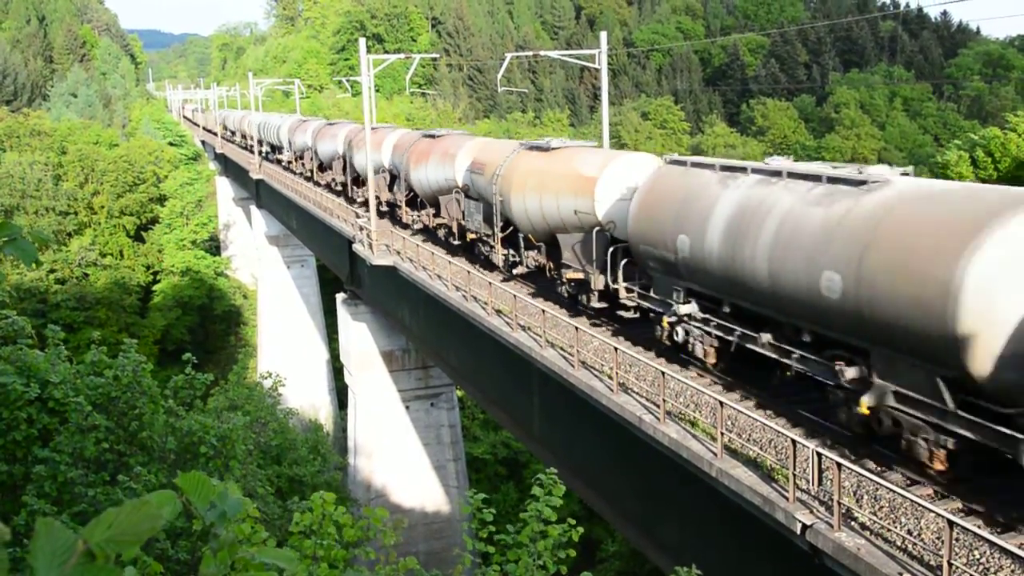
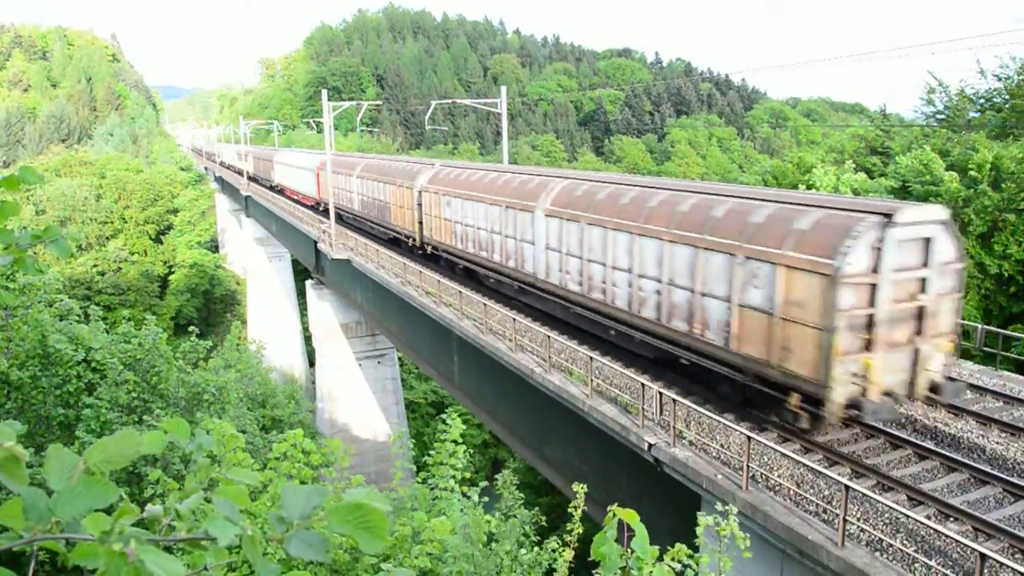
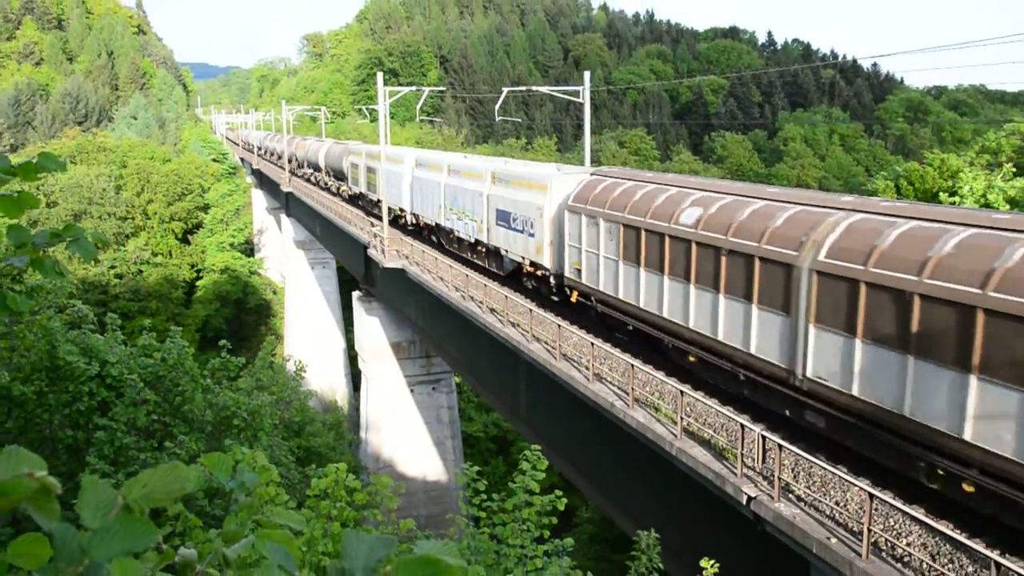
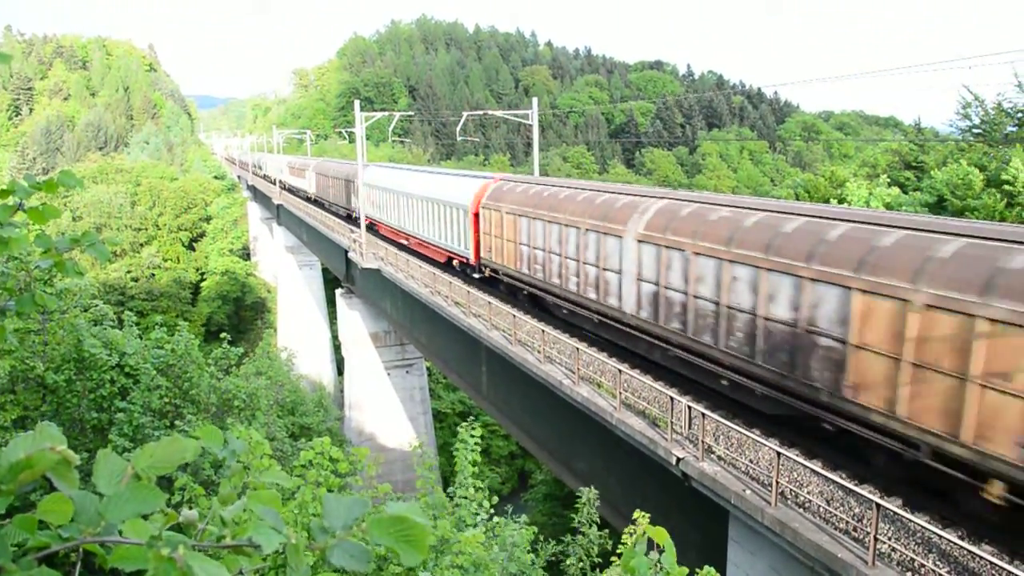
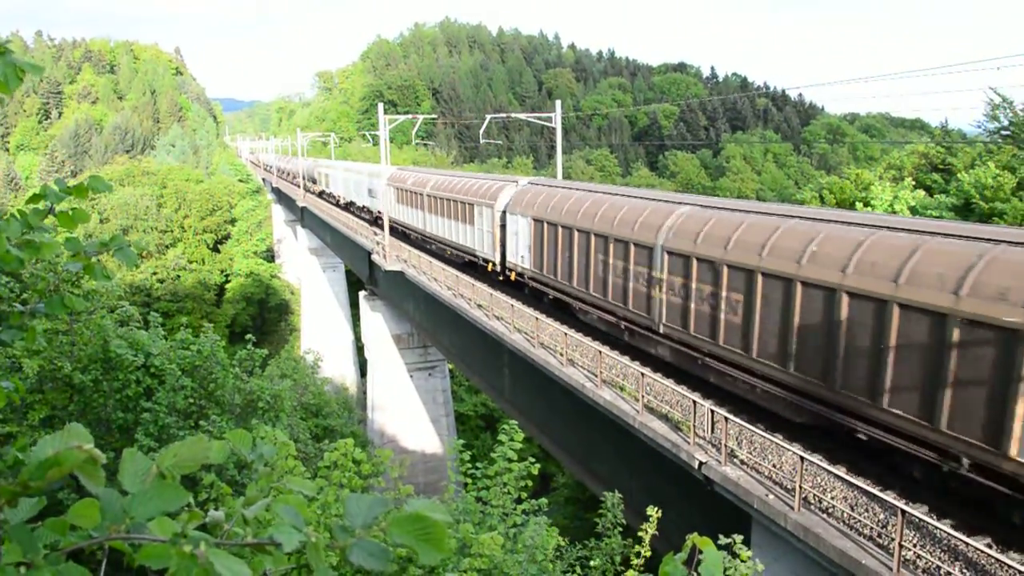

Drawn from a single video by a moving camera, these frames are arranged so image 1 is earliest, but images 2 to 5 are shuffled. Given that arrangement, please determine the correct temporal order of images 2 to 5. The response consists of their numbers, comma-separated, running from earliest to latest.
3, 5, 4, 2
